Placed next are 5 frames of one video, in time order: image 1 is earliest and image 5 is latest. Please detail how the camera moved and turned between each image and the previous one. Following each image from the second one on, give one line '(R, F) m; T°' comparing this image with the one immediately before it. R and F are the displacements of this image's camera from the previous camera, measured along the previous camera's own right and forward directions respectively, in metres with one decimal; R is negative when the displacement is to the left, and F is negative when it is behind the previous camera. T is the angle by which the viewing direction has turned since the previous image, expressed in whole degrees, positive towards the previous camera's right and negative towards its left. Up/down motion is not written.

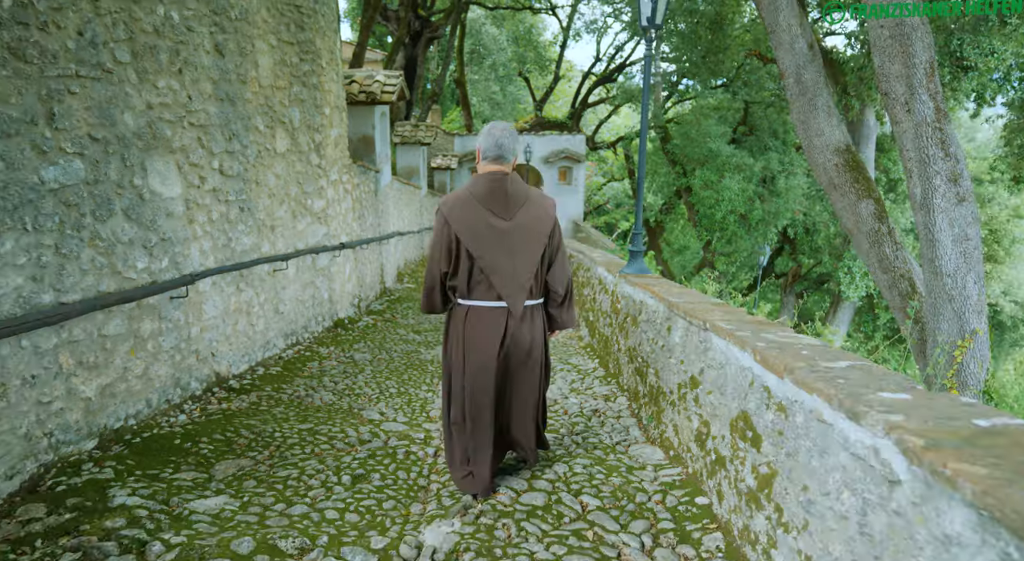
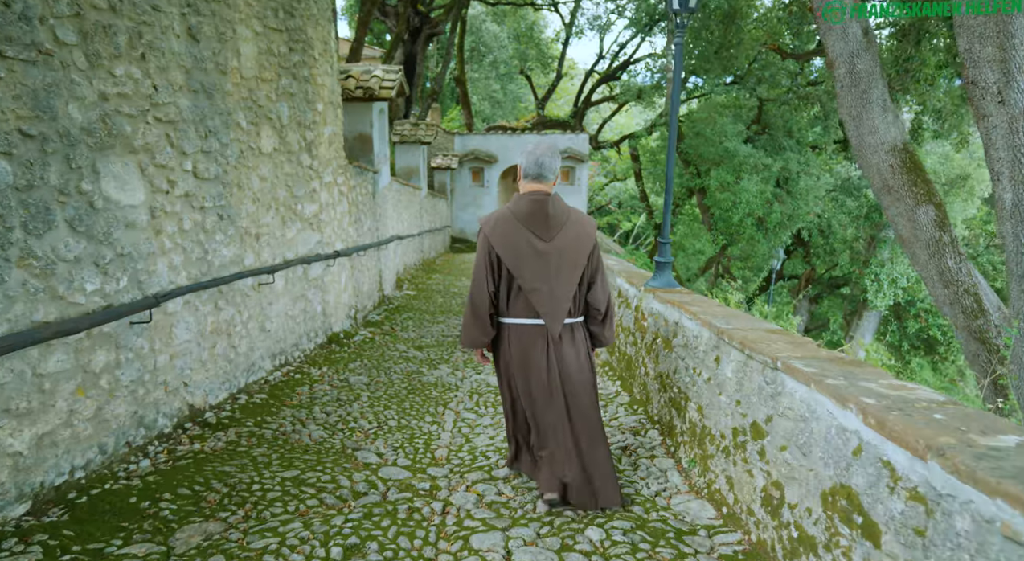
(-0.1, +0.5) m; 0°
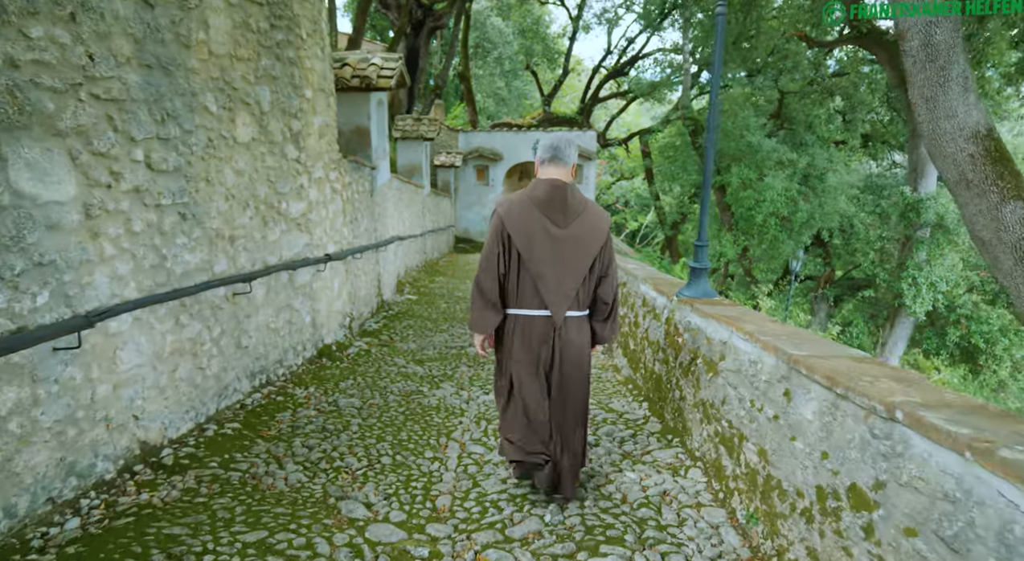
(-0.1, +0.6) m; 0°
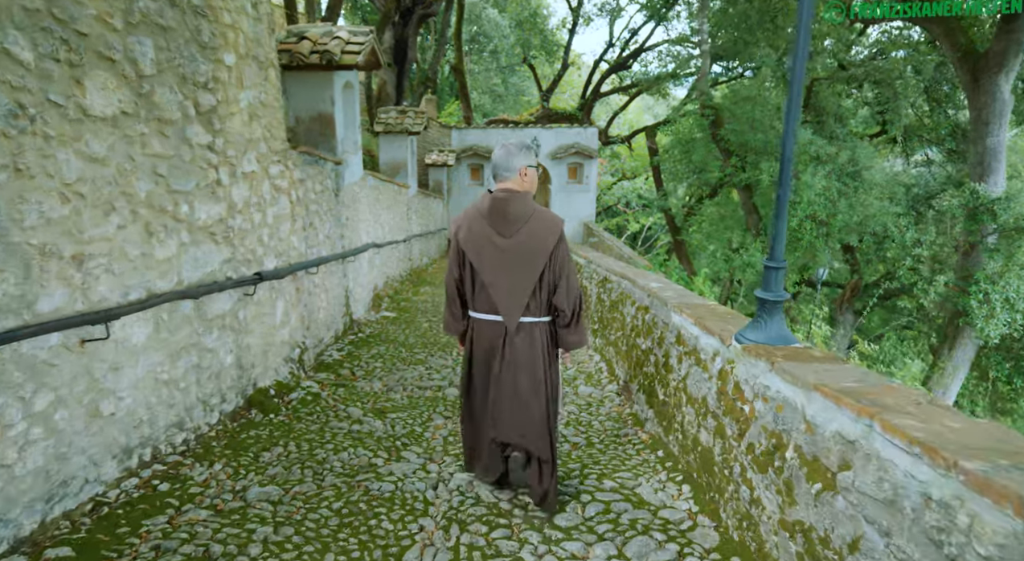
(+0.1, +1.2) m; 0°
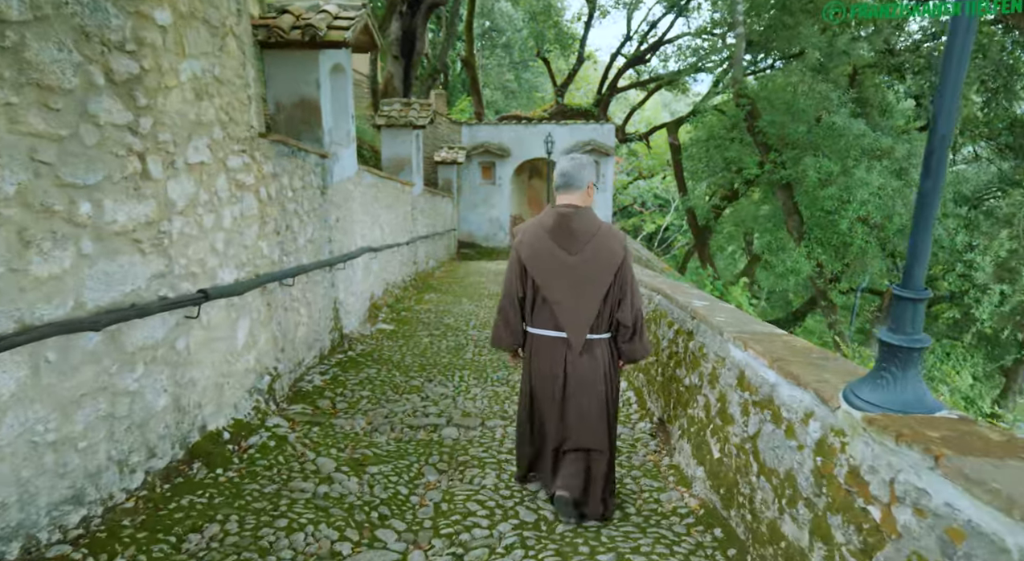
(0.0, +0.8) m; -1°
